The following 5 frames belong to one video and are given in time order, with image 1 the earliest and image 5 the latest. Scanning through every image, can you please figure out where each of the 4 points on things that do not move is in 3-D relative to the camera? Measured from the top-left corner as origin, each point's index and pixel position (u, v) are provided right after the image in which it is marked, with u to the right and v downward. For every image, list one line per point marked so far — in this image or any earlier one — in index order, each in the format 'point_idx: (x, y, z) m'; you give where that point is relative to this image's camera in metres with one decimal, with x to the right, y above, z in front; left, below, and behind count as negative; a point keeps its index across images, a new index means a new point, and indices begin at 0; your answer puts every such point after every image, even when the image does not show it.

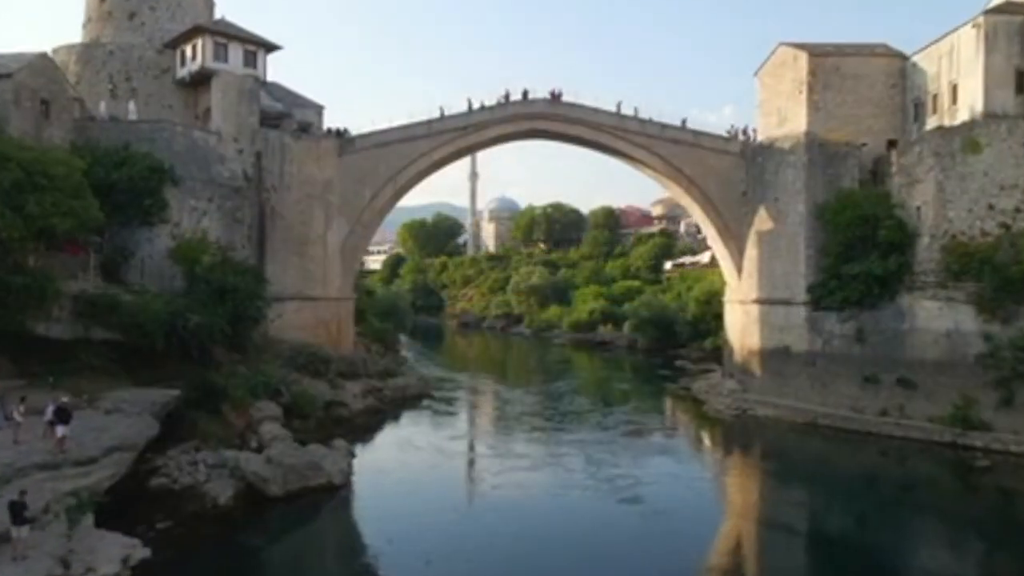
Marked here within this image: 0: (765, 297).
0: (+5.1, -0.2, +19.2) m
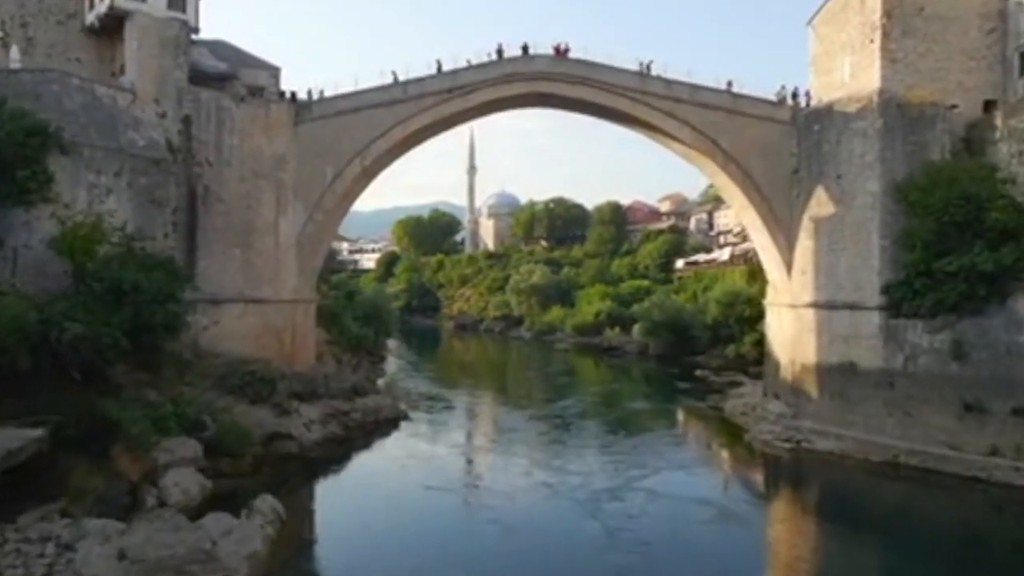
0: (+5.1, -0.2, +15.3) m
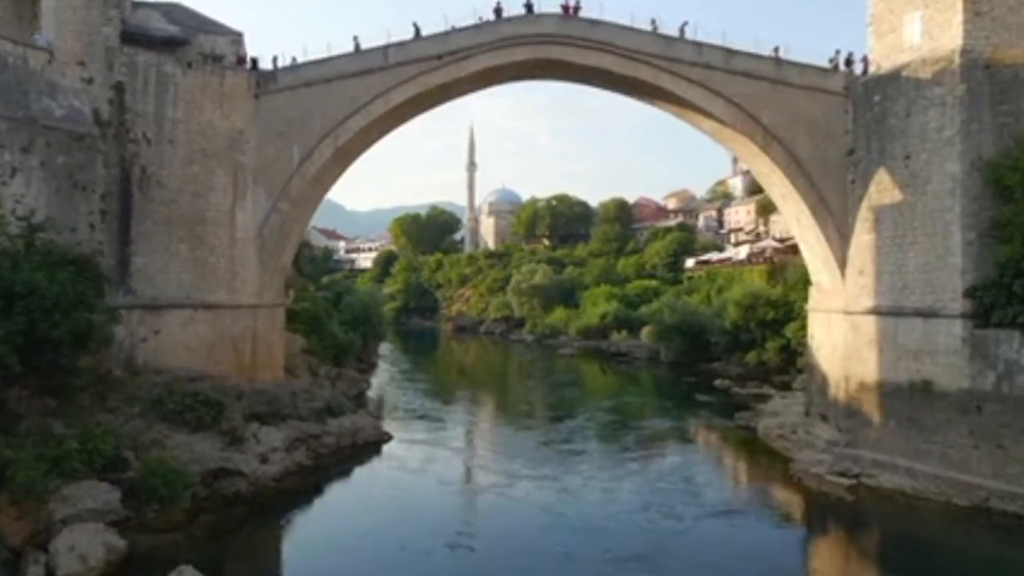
0: (+5.1, -0.2, +12.7) m
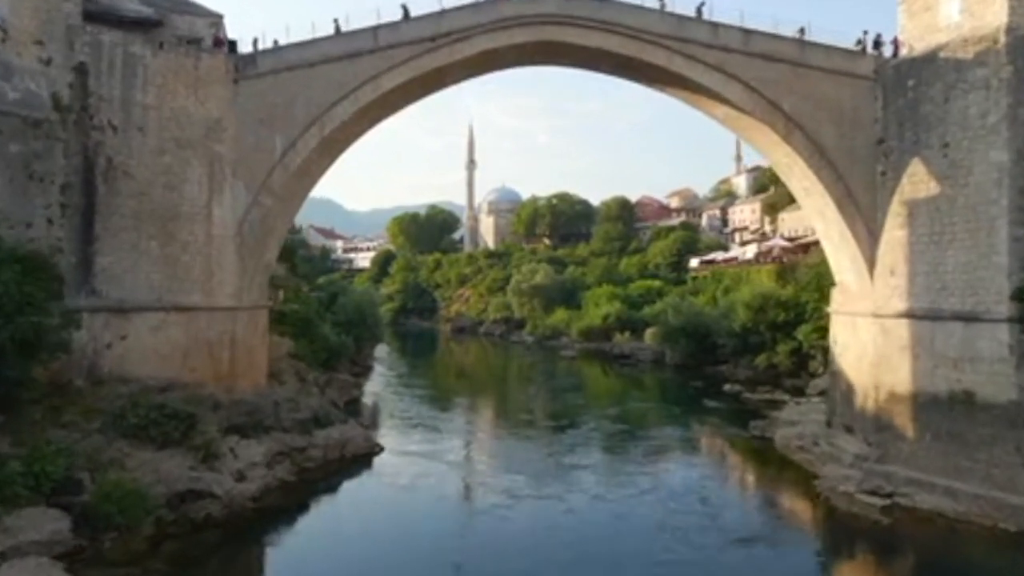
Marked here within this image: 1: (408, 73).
0: (+5.1, -0.2, +11.6) m
1: (-1.4, +3.0, +13.1) m
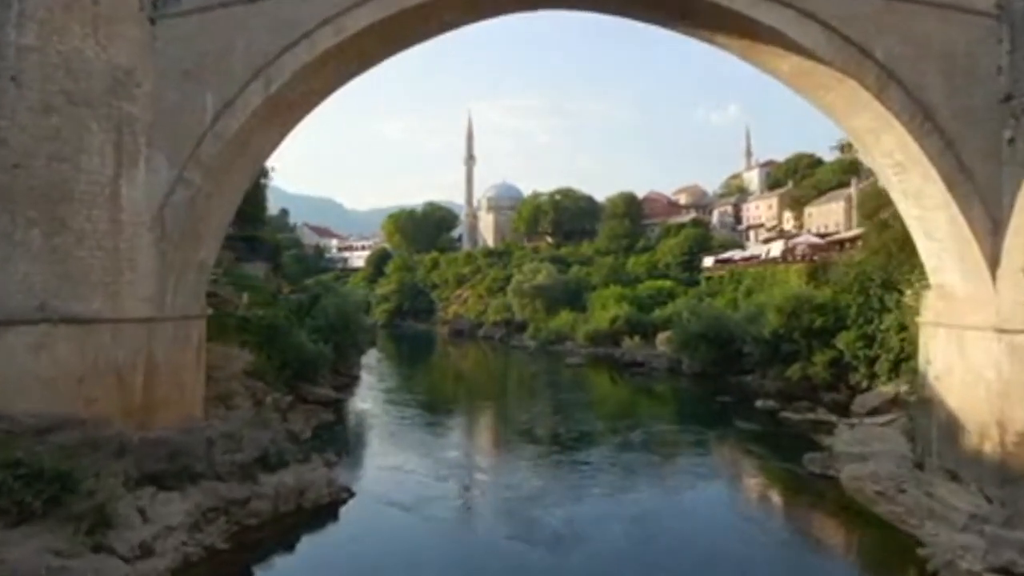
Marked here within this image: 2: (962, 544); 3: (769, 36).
0: (+5.1, -0.3, +8.5) m
1: (-1.4, +2.9, +10.0) m
2: (+4.3, -2.5, +9.1) m
3: (+2.8, +2.6, +10.0) m
